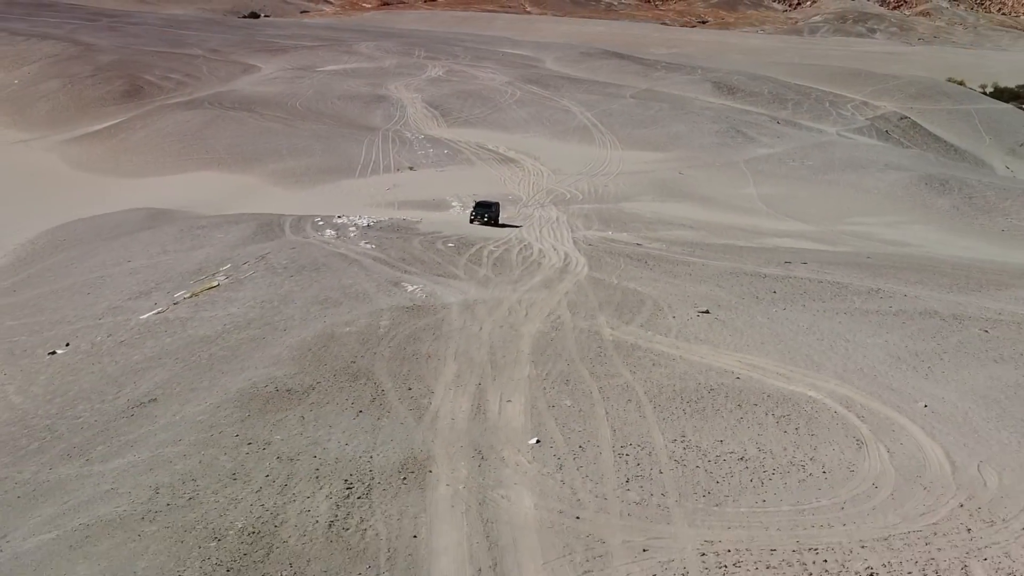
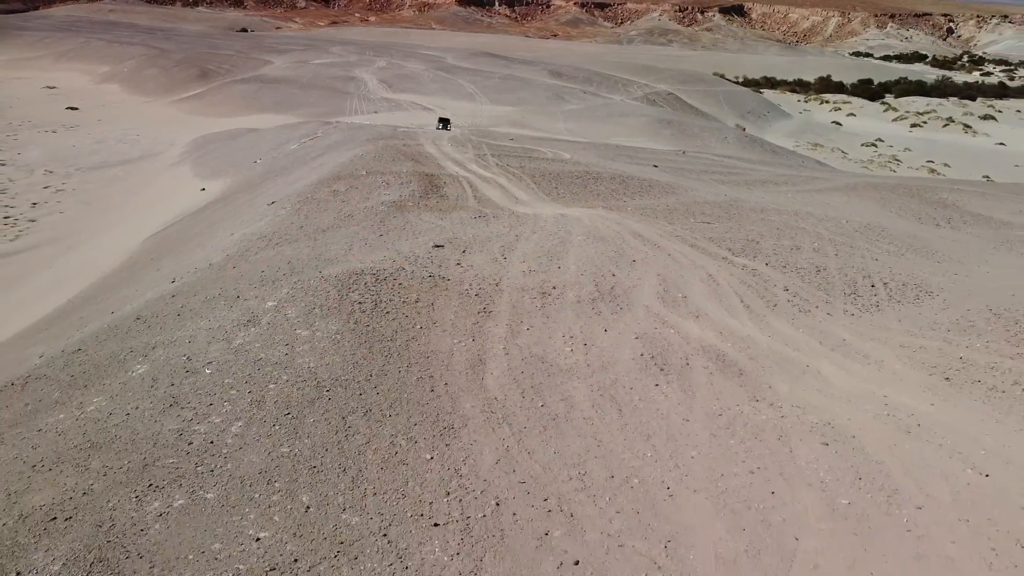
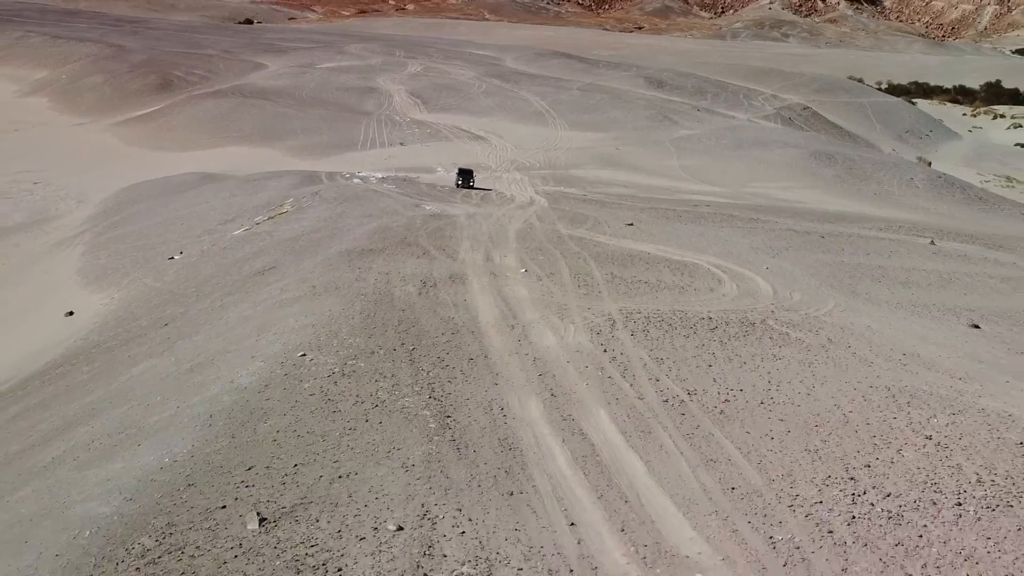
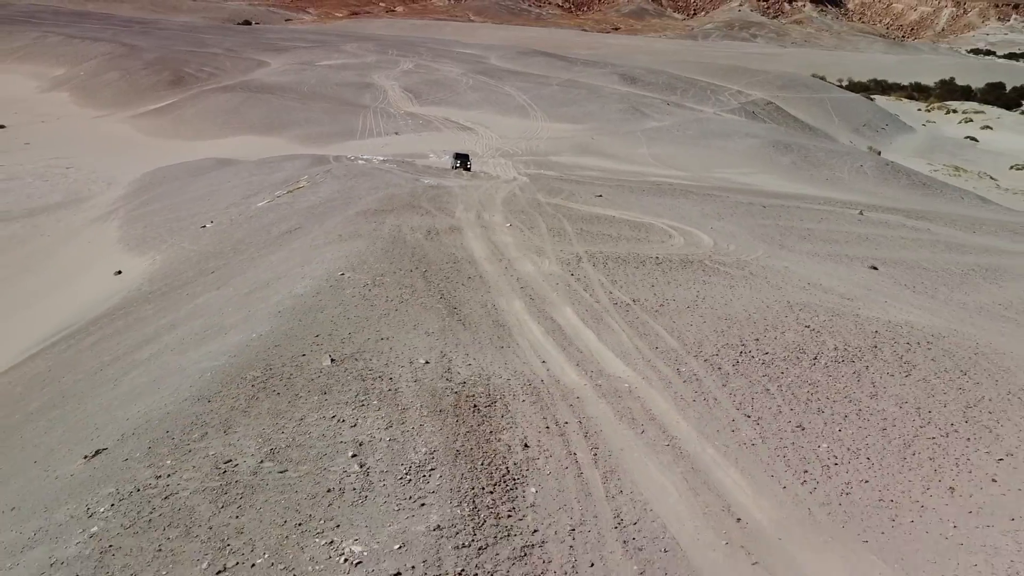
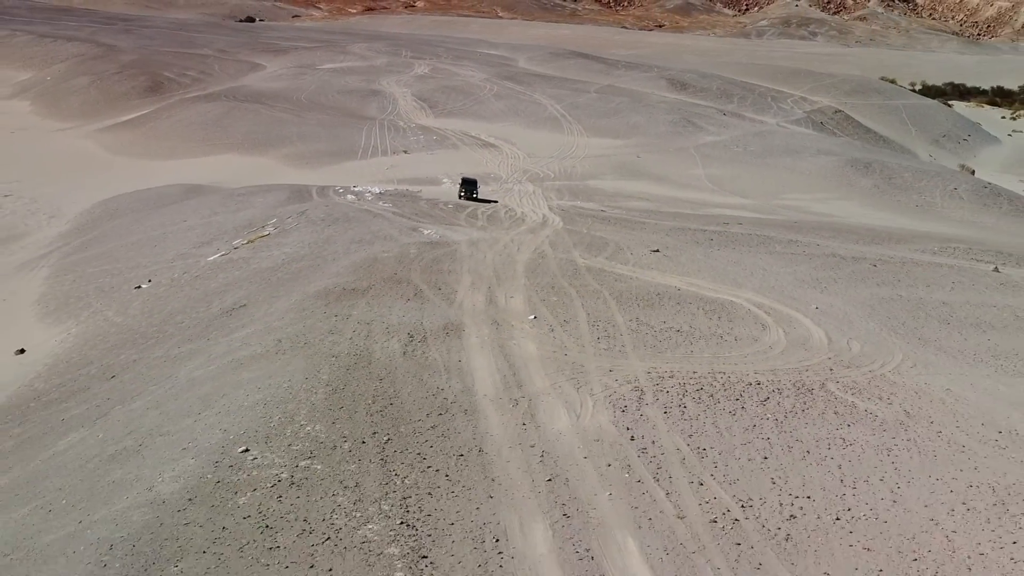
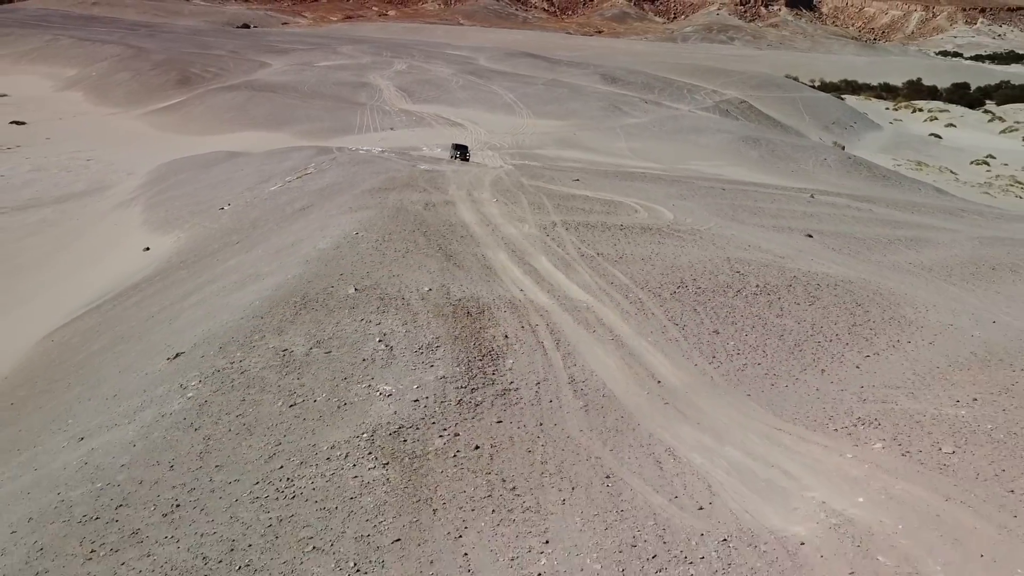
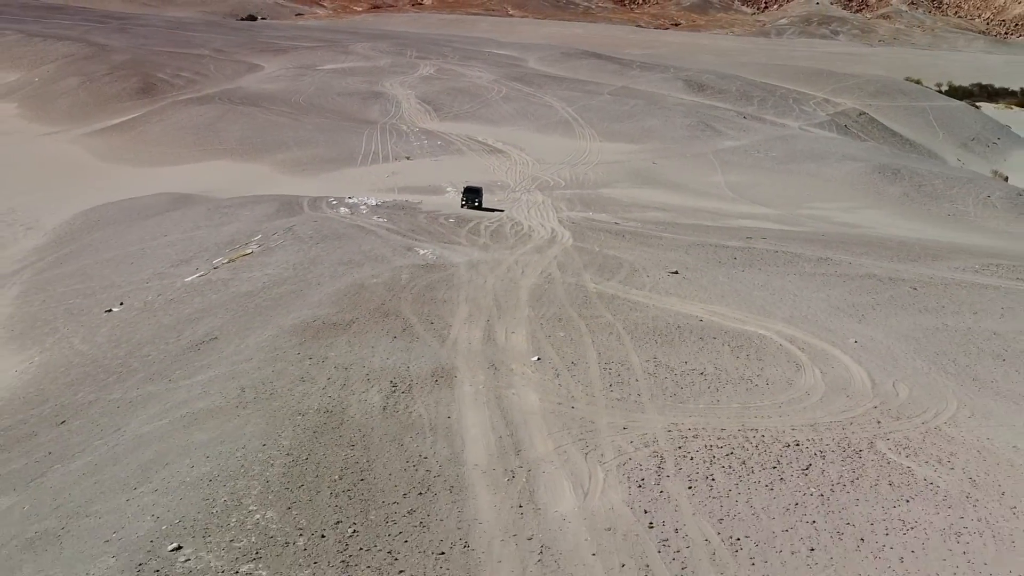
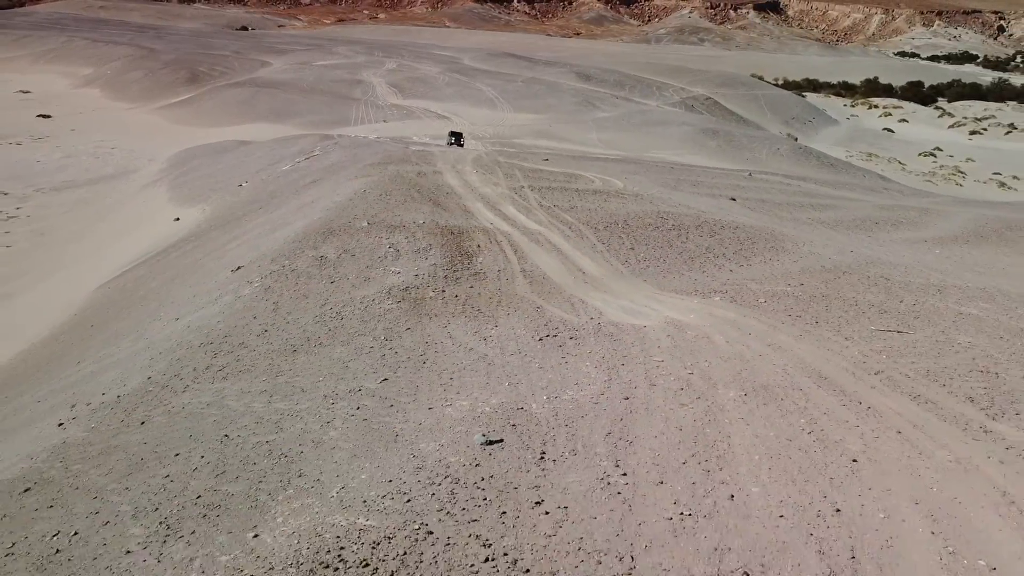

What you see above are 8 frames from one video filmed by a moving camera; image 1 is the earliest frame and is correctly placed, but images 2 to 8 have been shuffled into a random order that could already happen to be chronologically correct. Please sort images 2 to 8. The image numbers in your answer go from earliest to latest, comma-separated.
7, 5, 3, 4, 6, 8, 2
